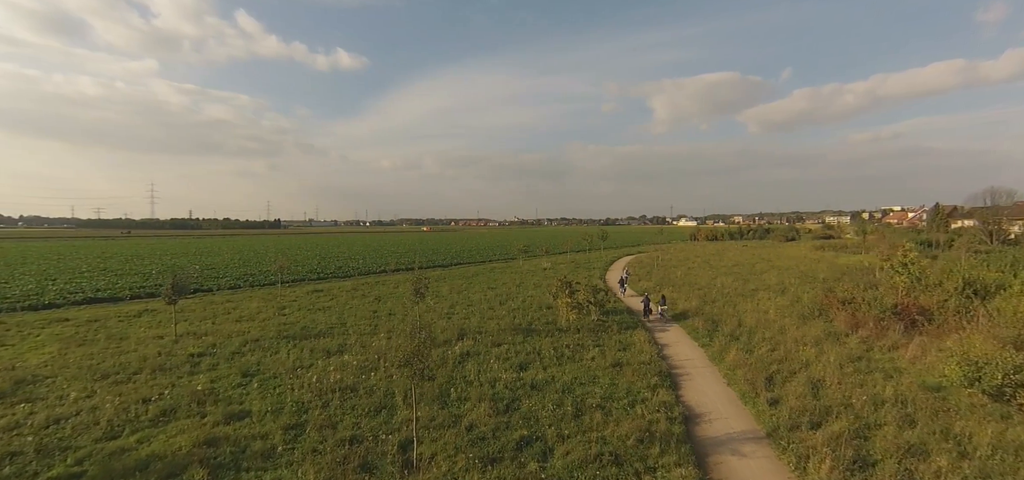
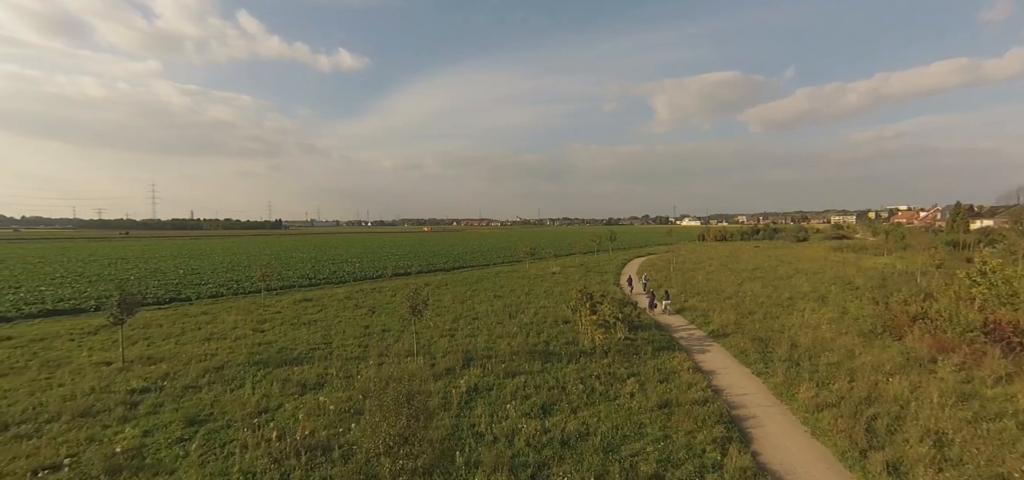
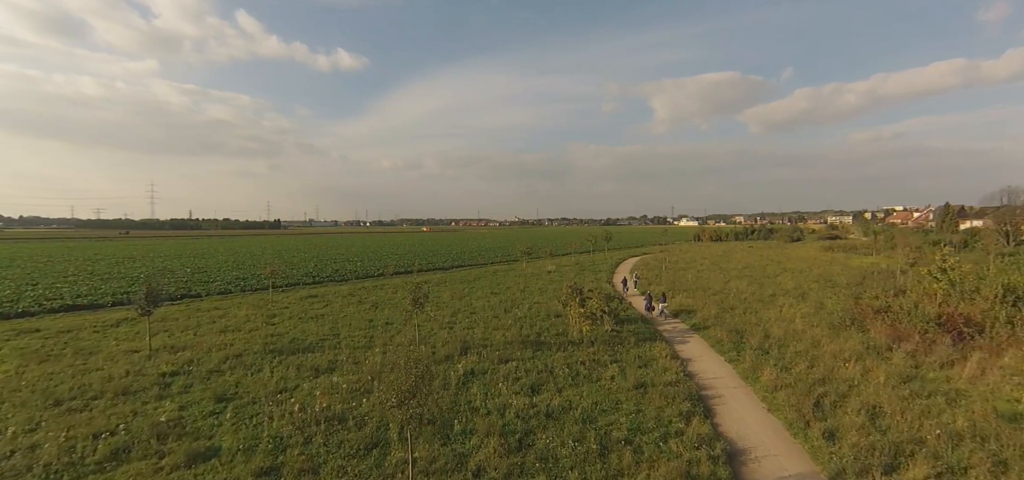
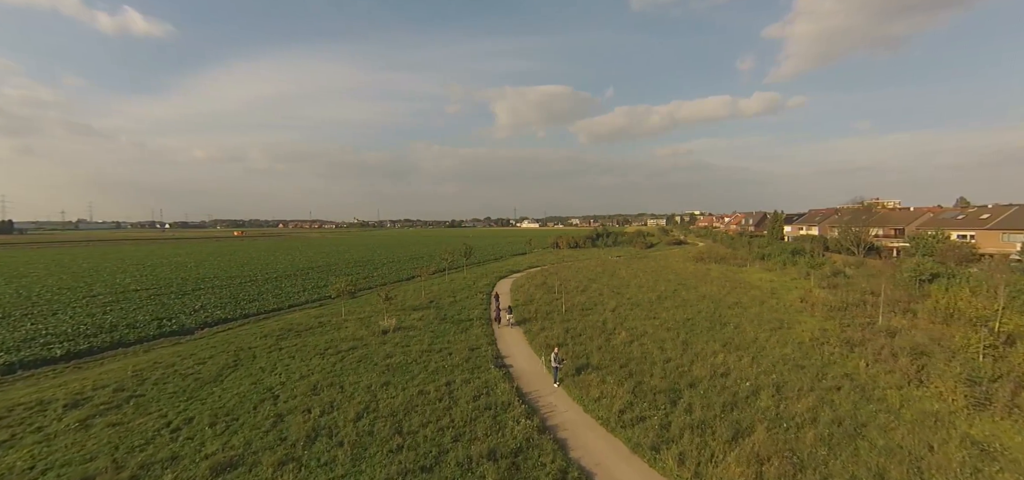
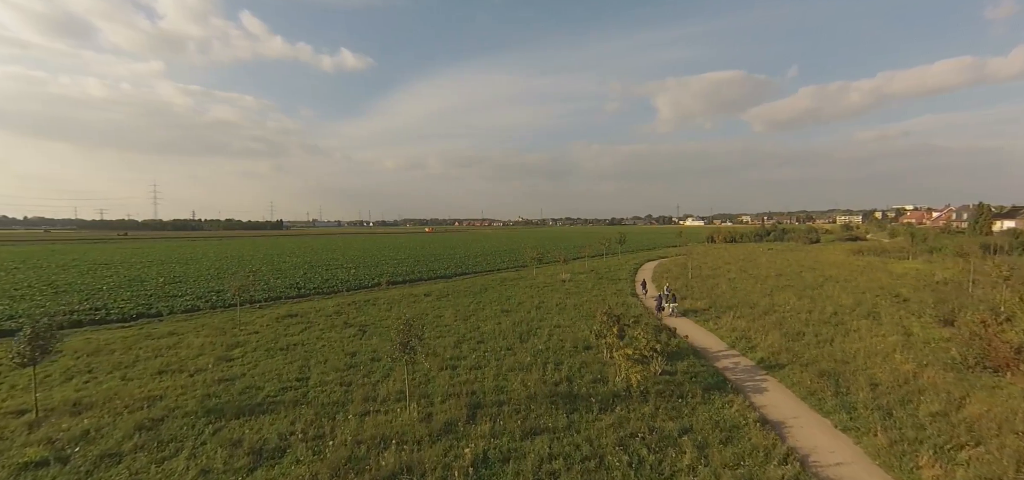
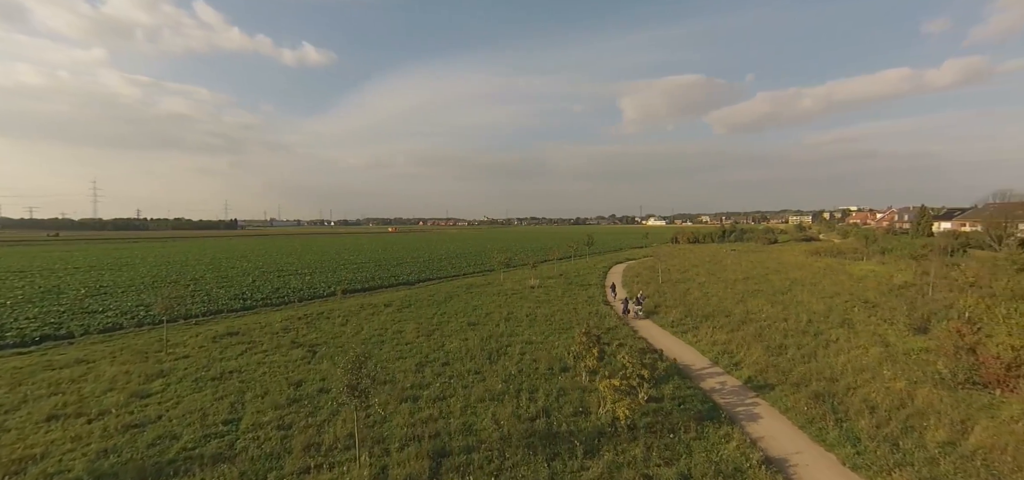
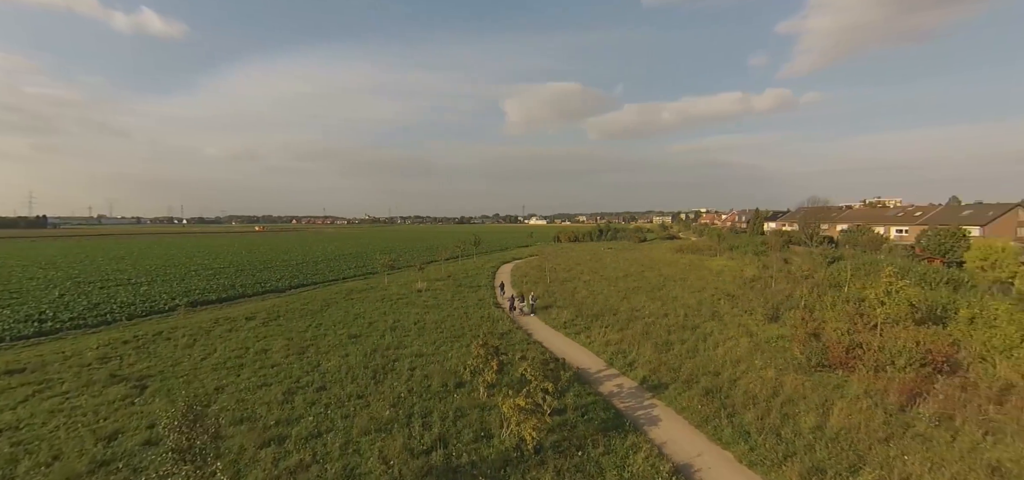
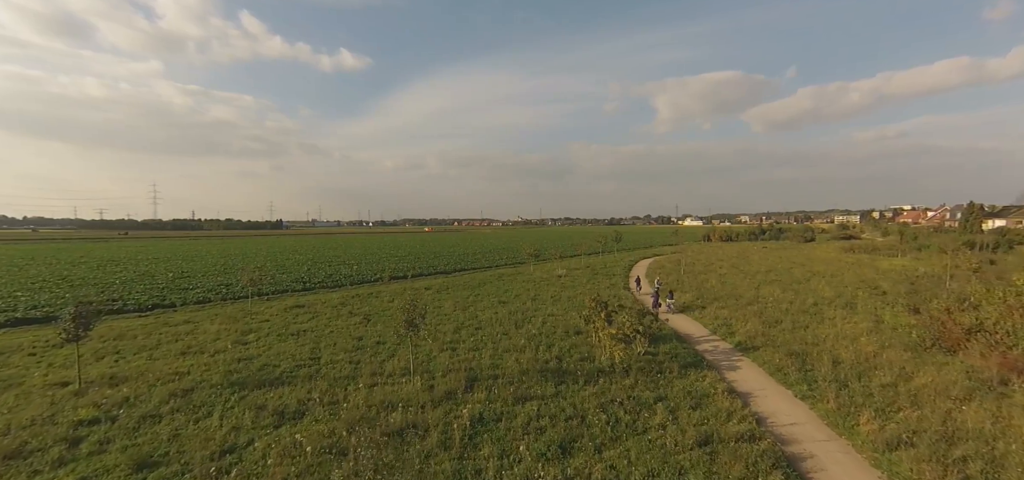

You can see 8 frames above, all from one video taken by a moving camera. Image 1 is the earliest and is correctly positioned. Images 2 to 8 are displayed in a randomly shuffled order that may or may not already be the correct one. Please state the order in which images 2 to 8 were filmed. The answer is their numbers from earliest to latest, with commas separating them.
3, 2, 8, 5, 6, 7, 4
